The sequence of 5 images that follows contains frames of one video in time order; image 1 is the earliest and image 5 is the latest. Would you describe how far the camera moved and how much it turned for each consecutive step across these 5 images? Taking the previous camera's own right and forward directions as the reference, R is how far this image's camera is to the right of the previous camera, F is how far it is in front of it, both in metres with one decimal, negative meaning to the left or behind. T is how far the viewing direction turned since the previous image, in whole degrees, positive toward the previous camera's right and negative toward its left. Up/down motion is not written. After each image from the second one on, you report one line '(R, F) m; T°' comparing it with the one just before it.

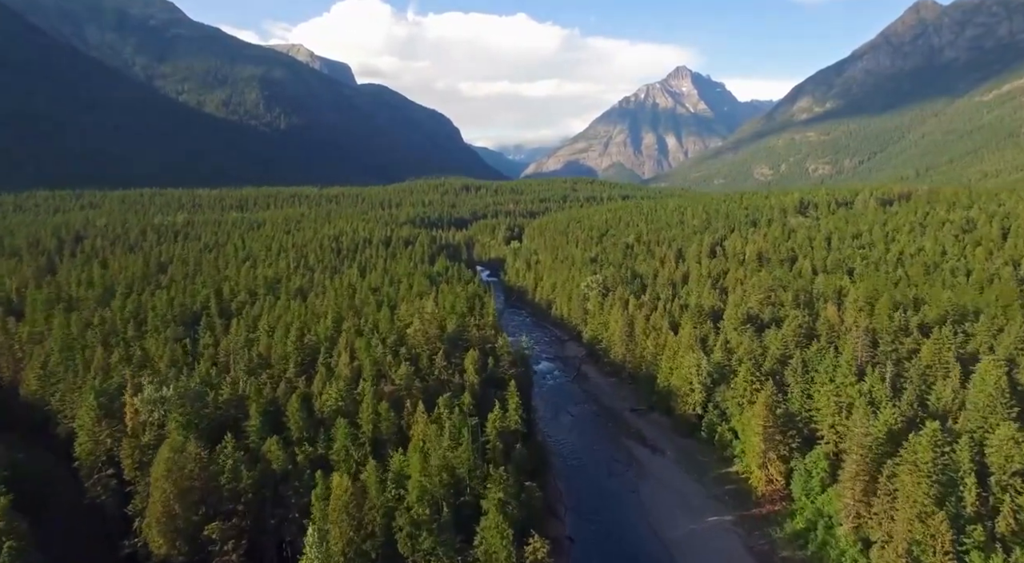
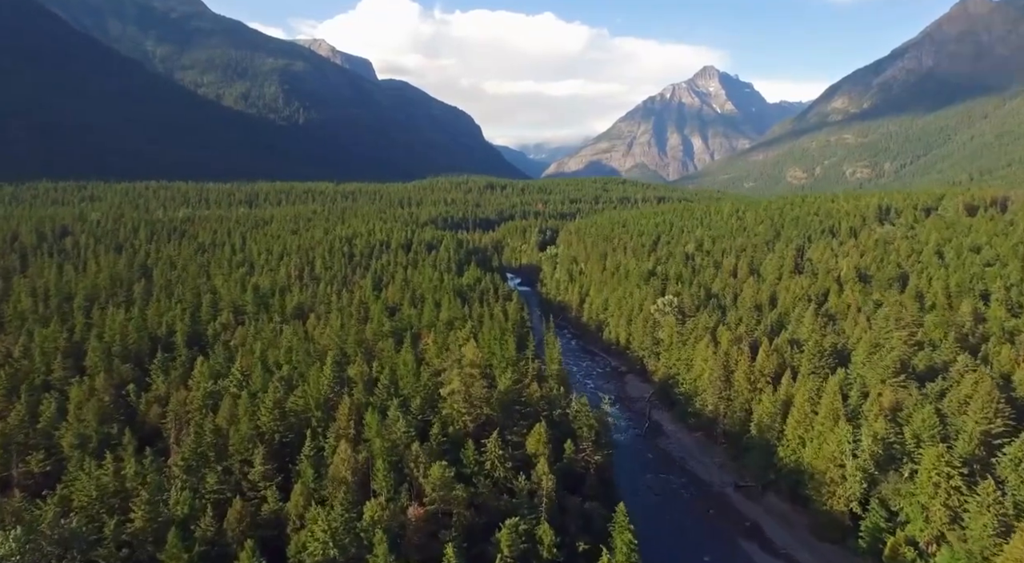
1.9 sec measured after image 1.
(-4.8, +23.8) m; -1°
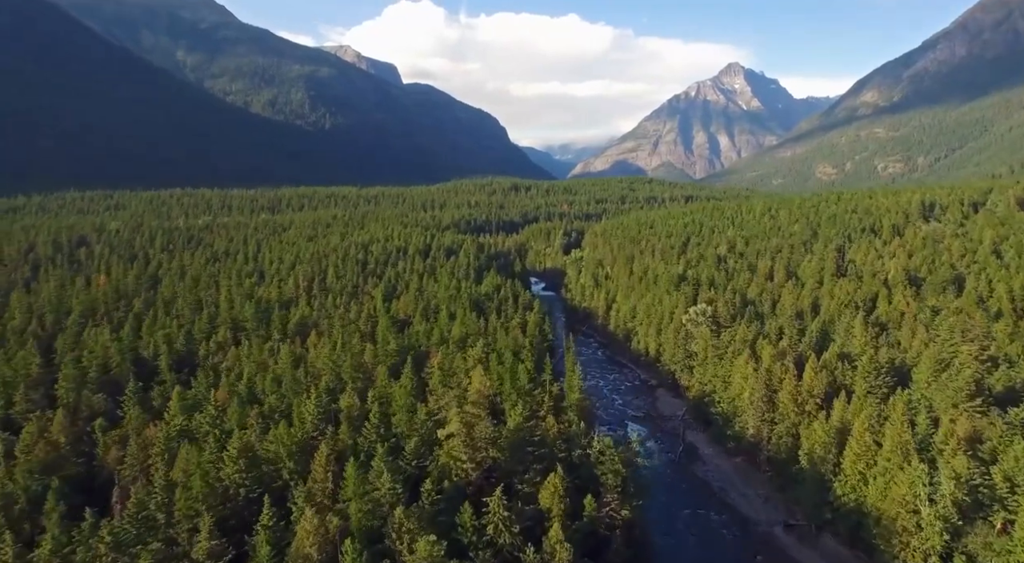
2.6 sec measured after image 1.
(+1.1, +7.3) m; -2°
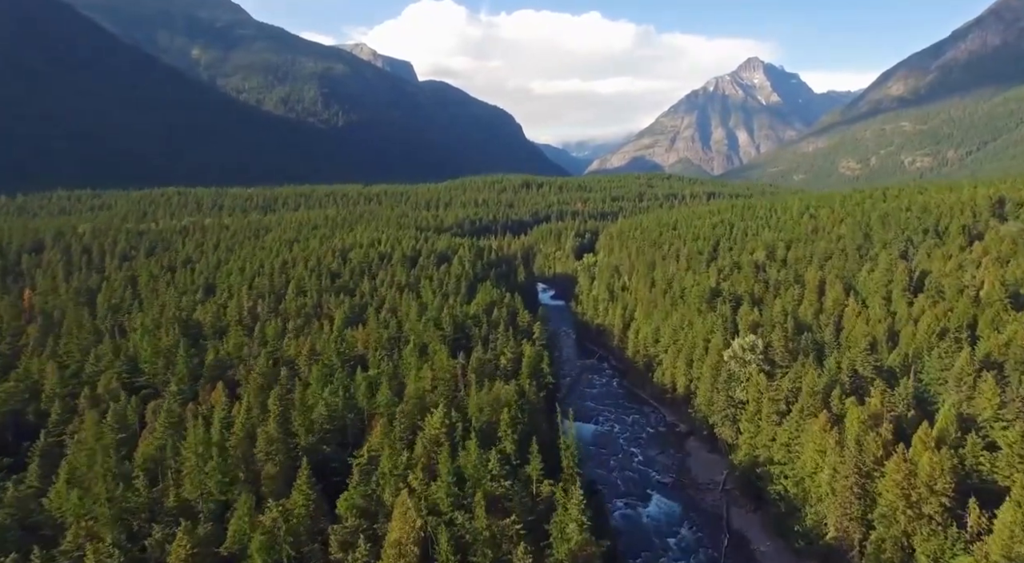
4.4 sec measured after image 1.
(+2.7, +21.4) m; -1°
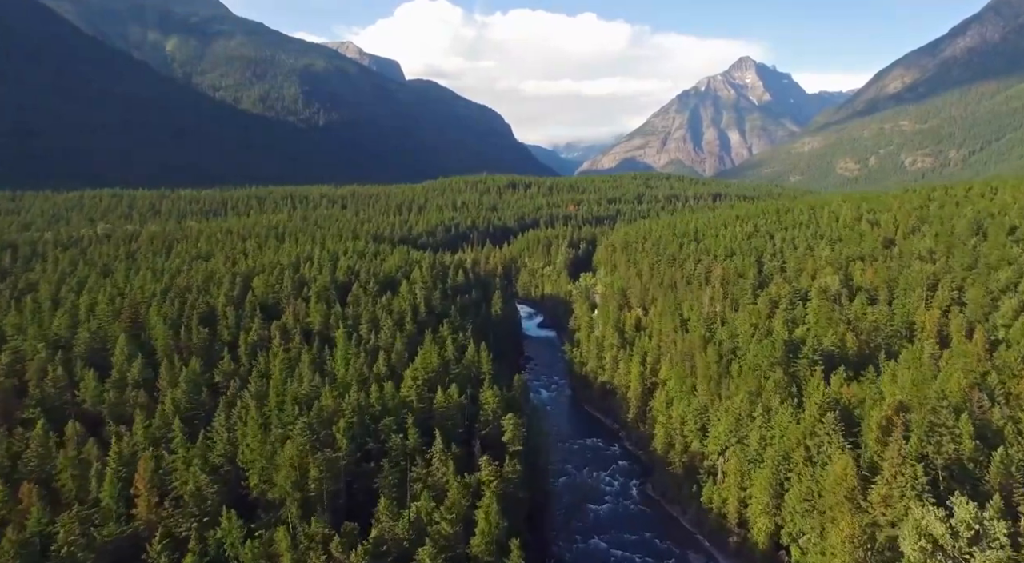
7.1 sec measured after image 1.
(+2.6, +38.1) m; +1°
